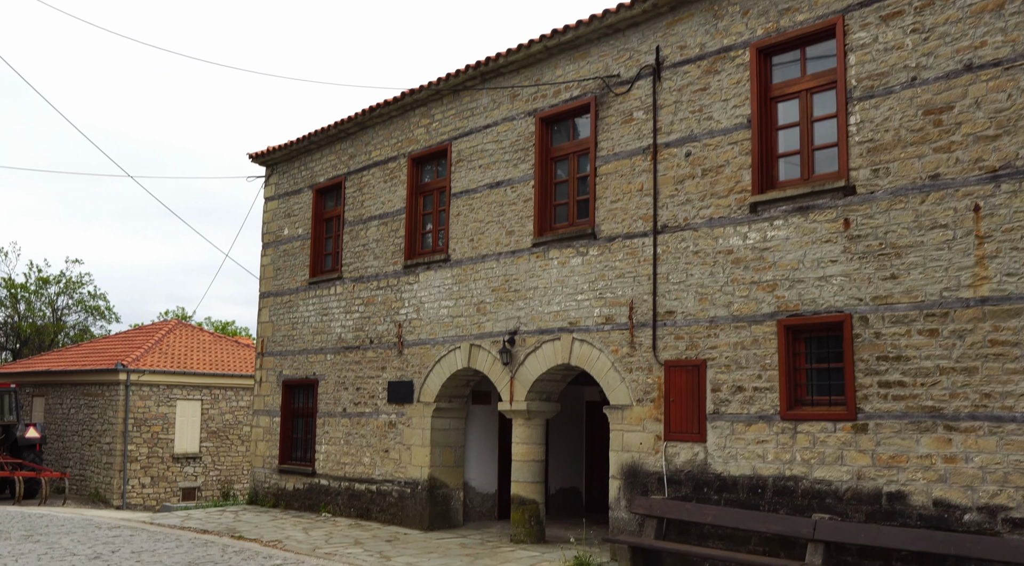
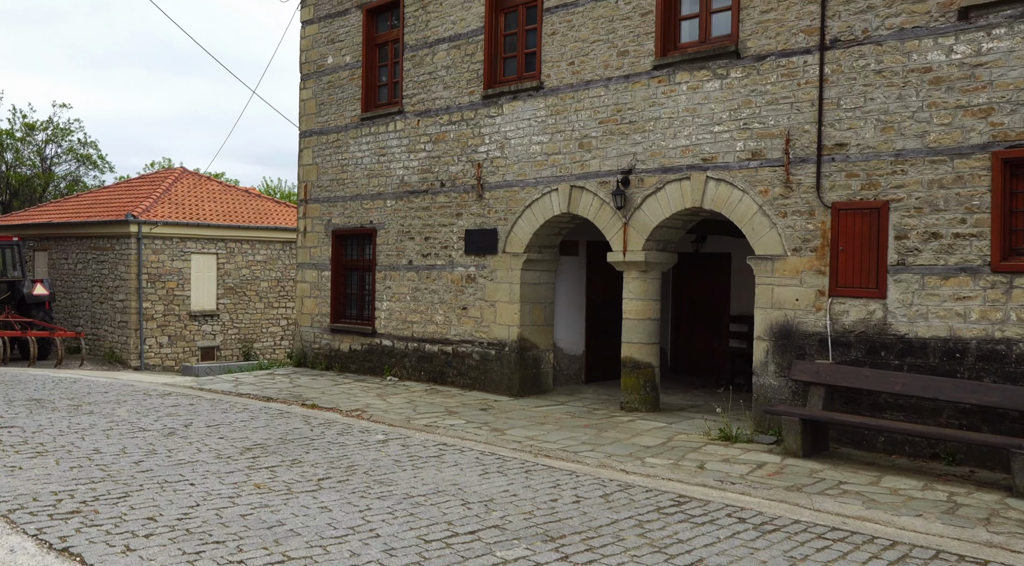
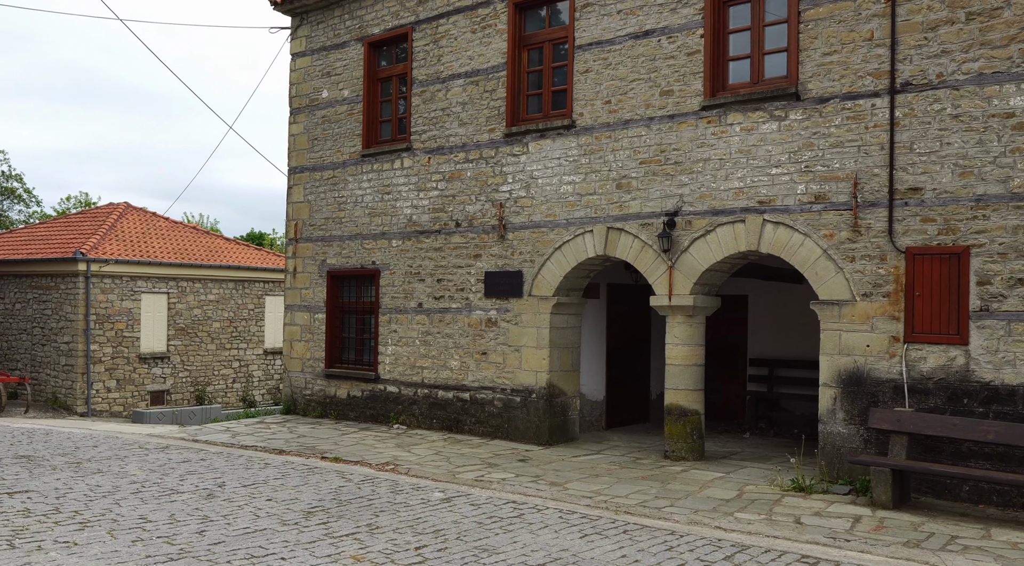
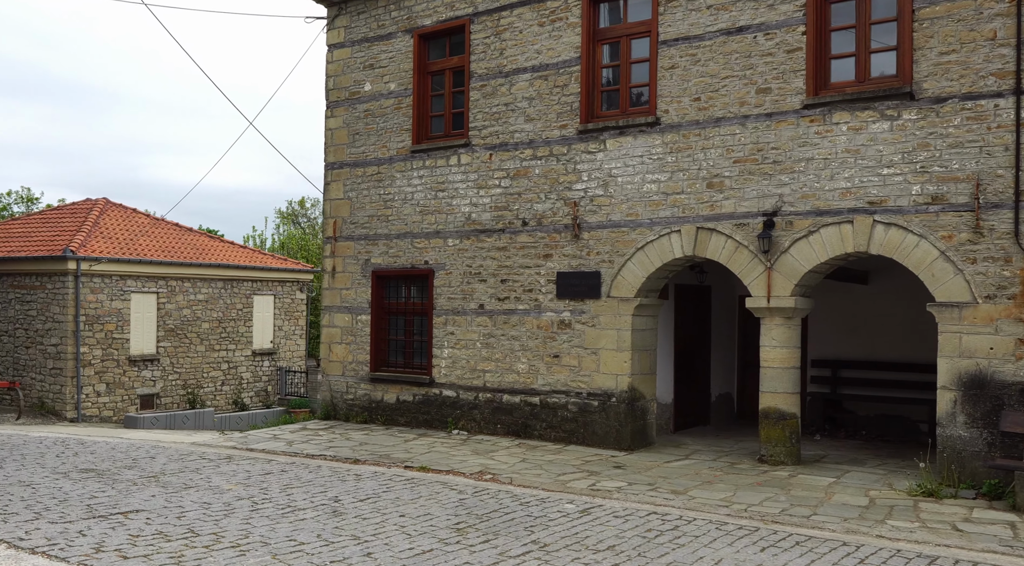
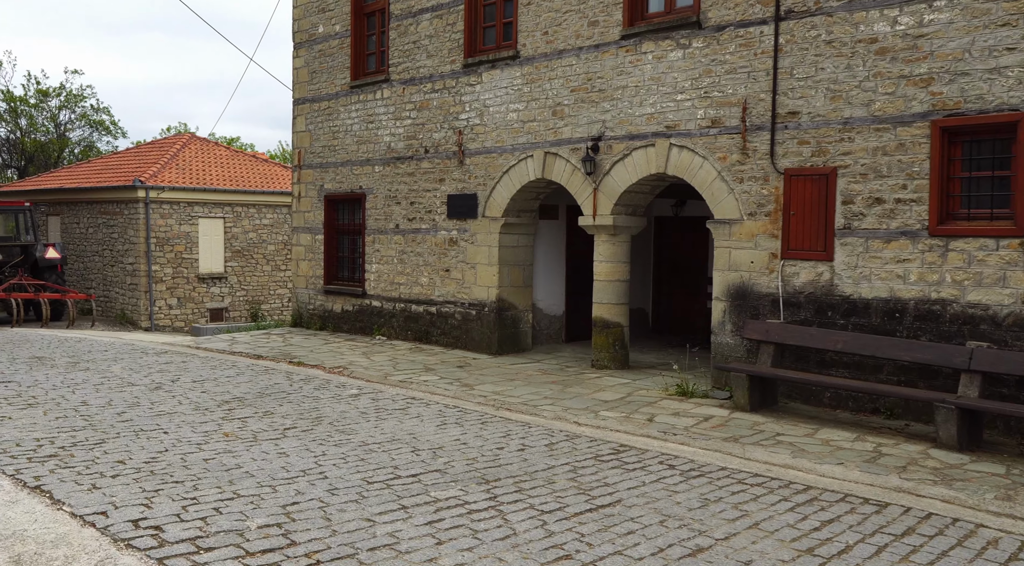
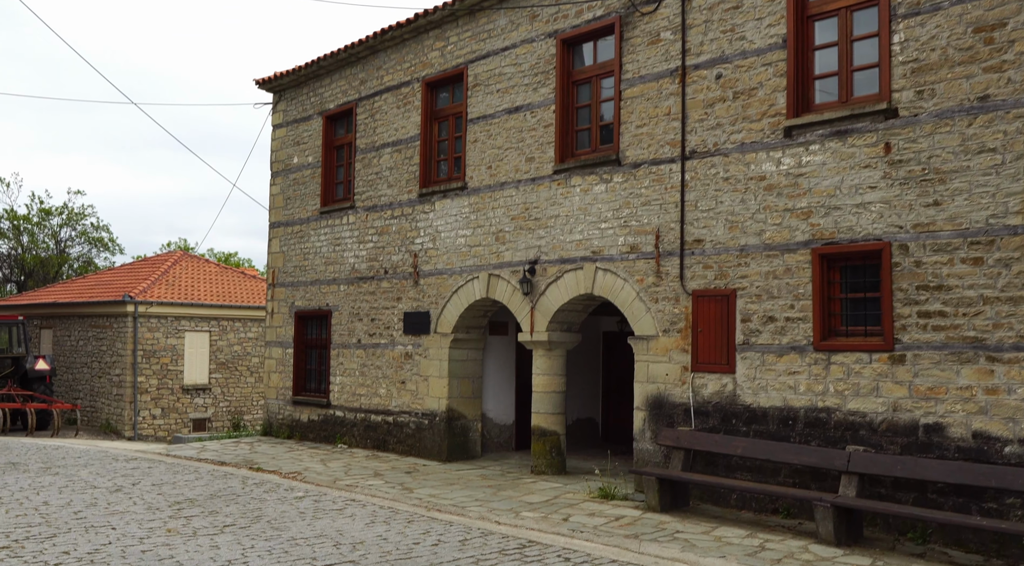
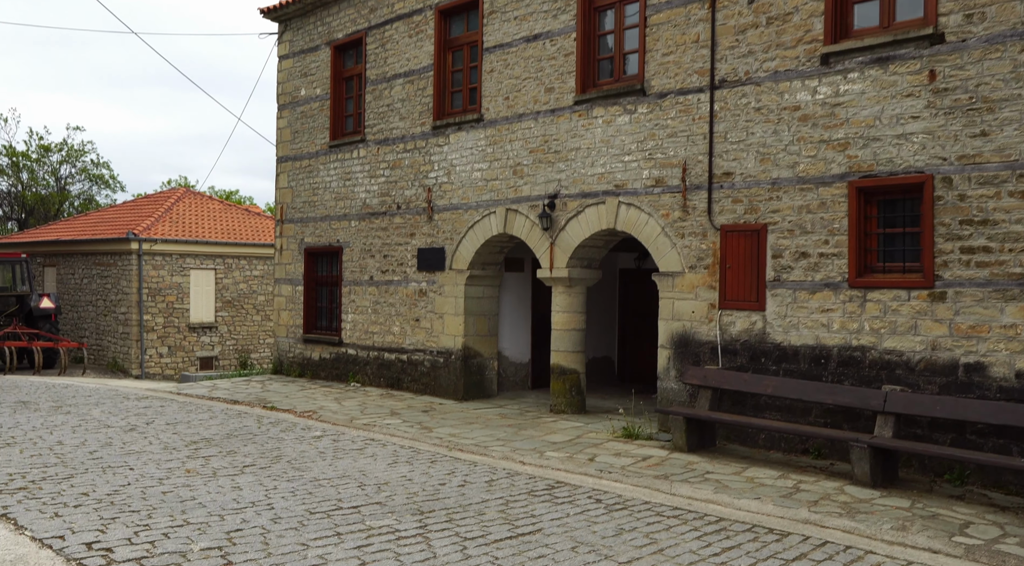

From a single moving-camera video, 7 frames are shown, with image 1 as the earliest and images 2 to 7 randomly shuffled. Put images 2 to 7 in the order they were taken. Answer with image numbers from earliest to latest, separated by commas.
6, 7, 5, 2, 3, 4
